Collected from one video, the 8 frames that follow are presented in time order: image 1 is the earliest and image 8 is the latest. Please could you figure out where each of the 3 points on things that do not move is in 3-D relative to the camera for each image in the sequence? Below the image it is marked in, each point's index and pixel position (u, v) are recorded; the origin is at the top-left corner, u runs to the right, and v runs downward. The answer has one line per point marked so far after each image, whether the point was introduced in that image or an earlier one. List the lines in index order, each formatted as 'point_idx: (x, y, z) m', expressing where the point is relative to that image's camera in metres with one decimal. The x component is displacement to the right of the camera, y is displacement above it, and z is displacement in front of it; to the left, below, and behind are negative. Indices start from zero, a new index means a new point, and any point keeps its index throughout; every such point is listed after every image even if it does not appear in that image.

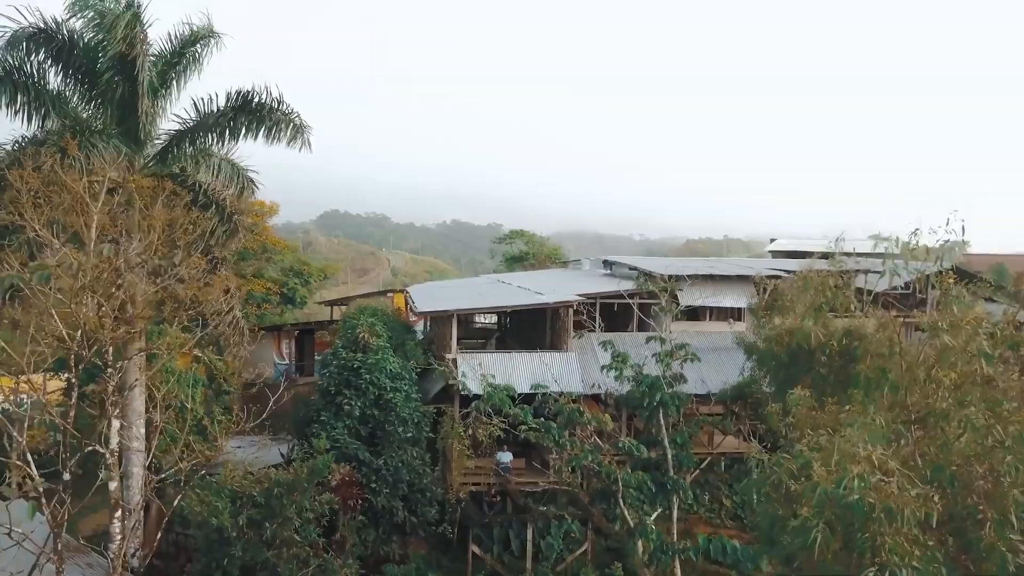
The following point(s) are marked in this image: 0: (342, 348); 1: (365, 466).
0: (-3.0, -1.1, +11.1) m
1: (-2.4, -2.9, +10.2) m
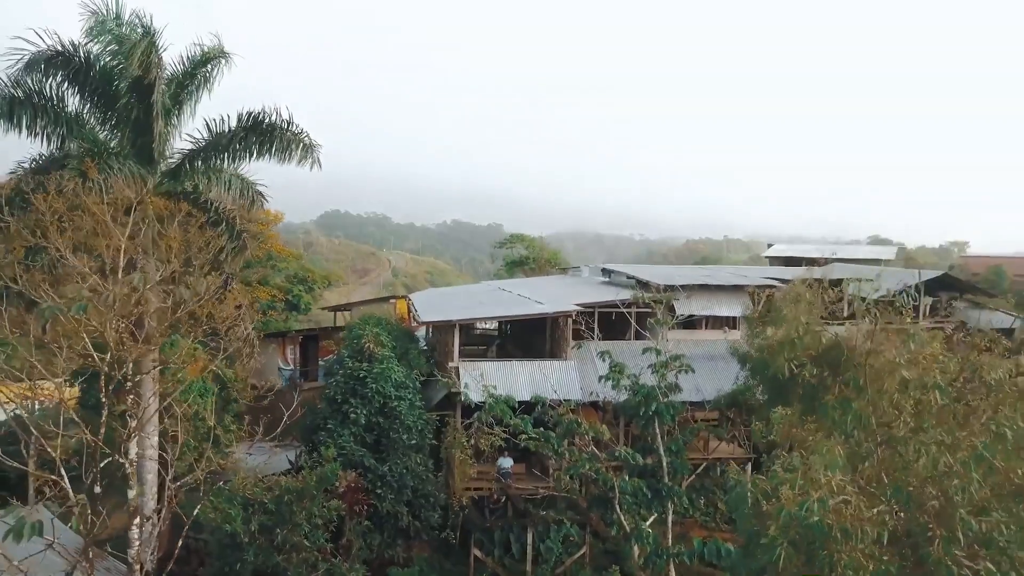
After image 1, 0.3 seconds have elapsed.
0: (-3.0, -1.3, +11.4) m
1: (-2.4, -3.1, +10.5) m
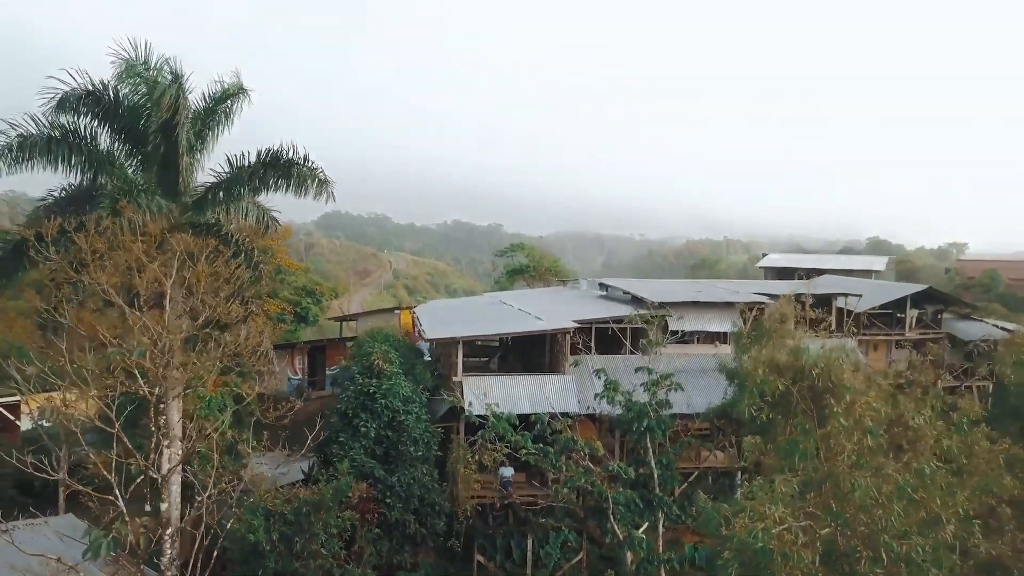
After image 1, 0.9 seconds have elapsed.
0: (-3.0, -1.7, +12.1) m
1: (-2.4, -3.5, +11.2) m
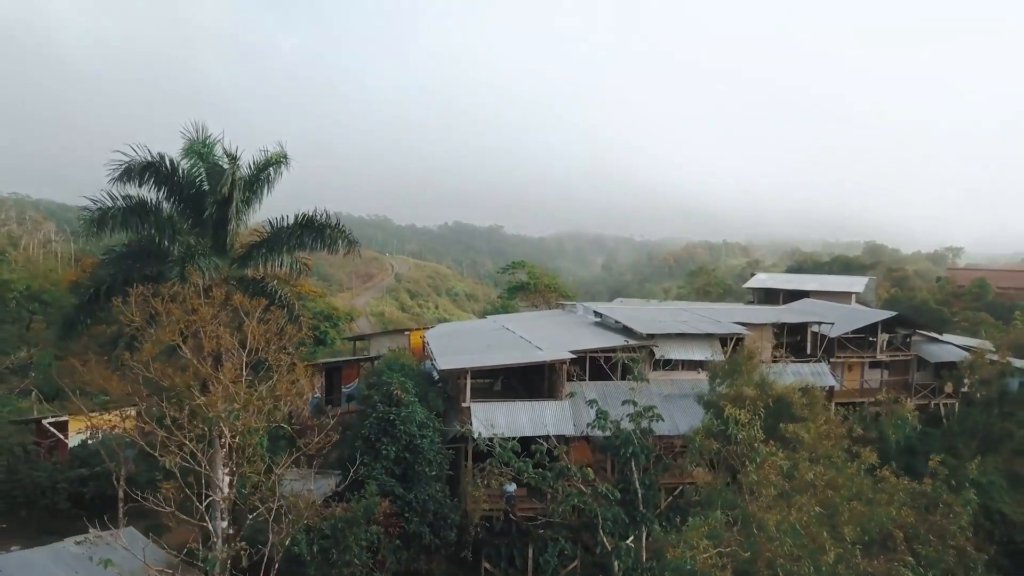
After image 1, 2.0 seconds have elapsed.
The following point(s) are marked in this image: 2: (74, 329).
0: (-2.9, -2.5, +13.8) m
1: (-2.3, -4.3, +12.8) m
2: (-8.1, -0.7, +11.6) m
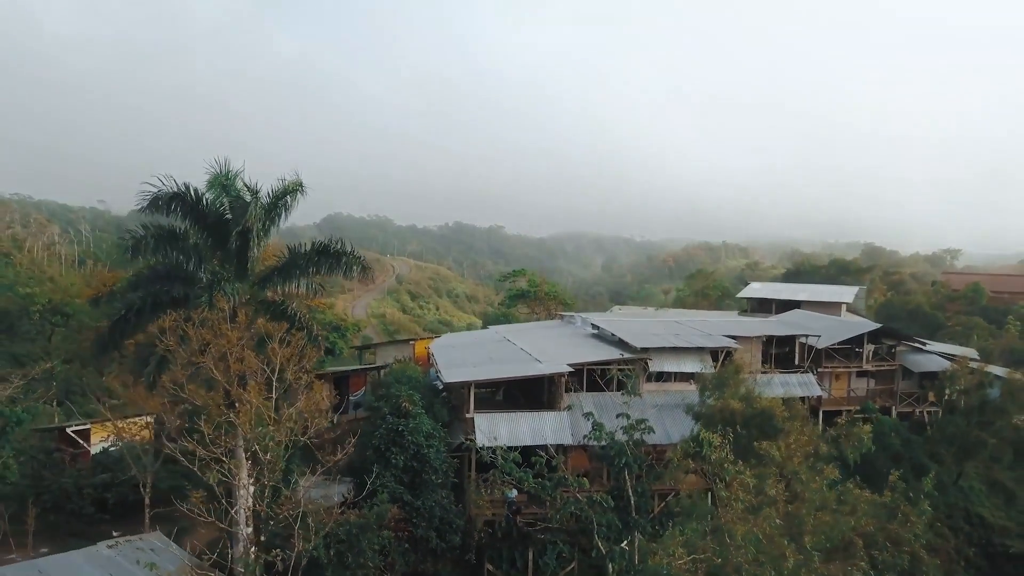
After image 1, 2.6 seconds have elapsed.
0: (-2.9, -3.0, +14.6) m
1: (-2.3, -4.8, +13.7) m
2: (-8.1, -1.2, +12.5) m
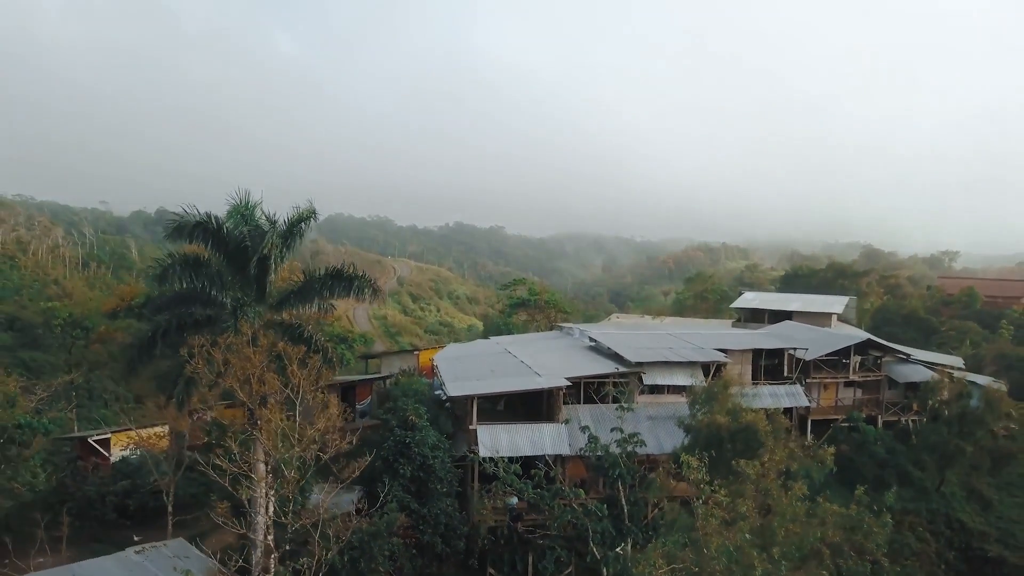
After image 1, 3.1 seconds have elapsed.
0: (-2.9, -3.5, +15.5) m
1: (-2.3, -5.3, +14.6) m
2: (-8.1, -1.7, +13.4) m
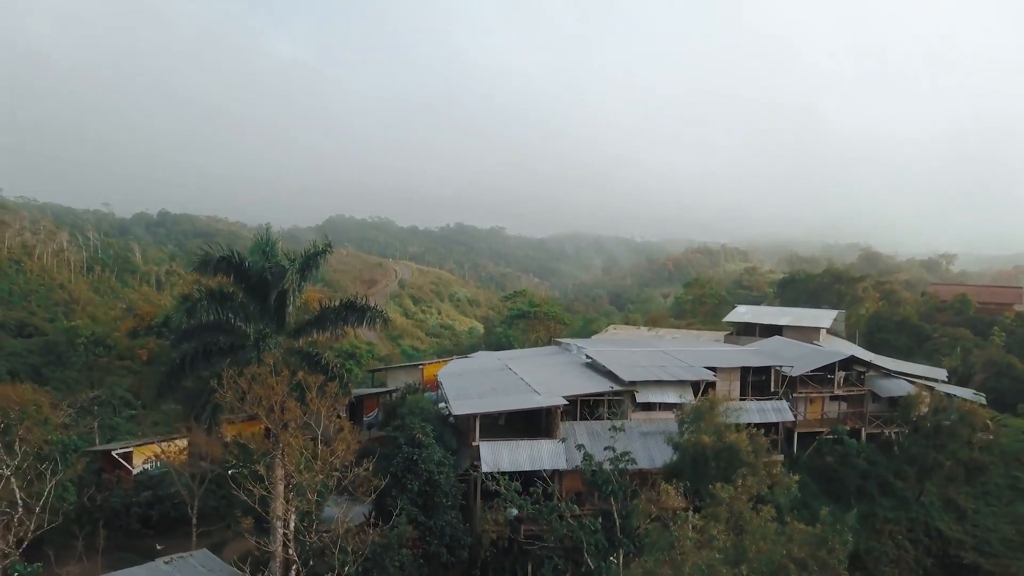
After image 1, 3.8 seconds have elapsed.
0: (-2.8, -4.2, +16.6) m
1: (-2.3, -6.0, +15.7) m
2: (-8.1, -2.4, +14.5) m
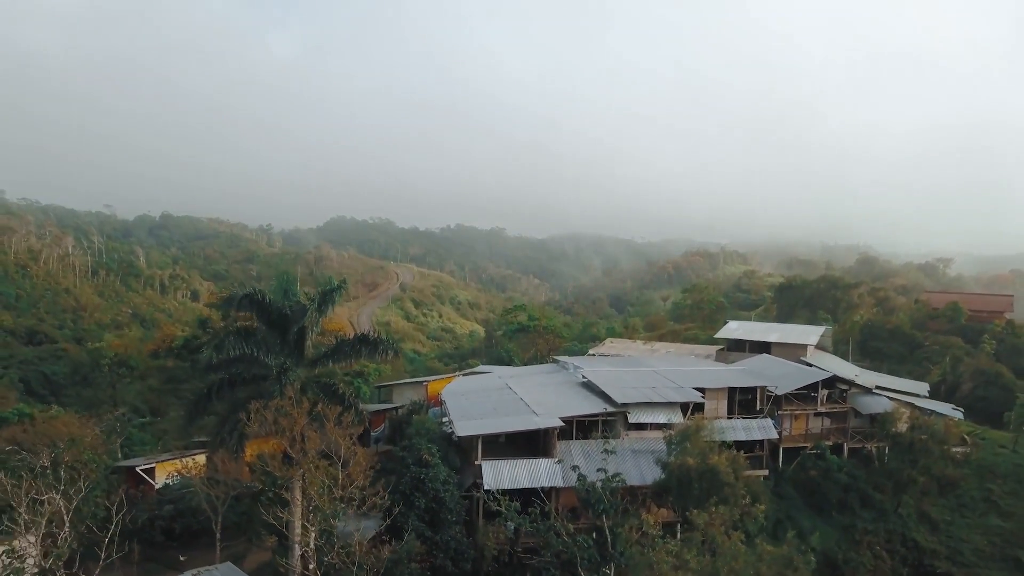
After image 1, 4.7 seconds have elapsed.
0: (-2.8, -5.1, +17.9) m
1: (-2.3, -6.9, +17.0) m
2: (-8.1, -3.3, +15.8) m
